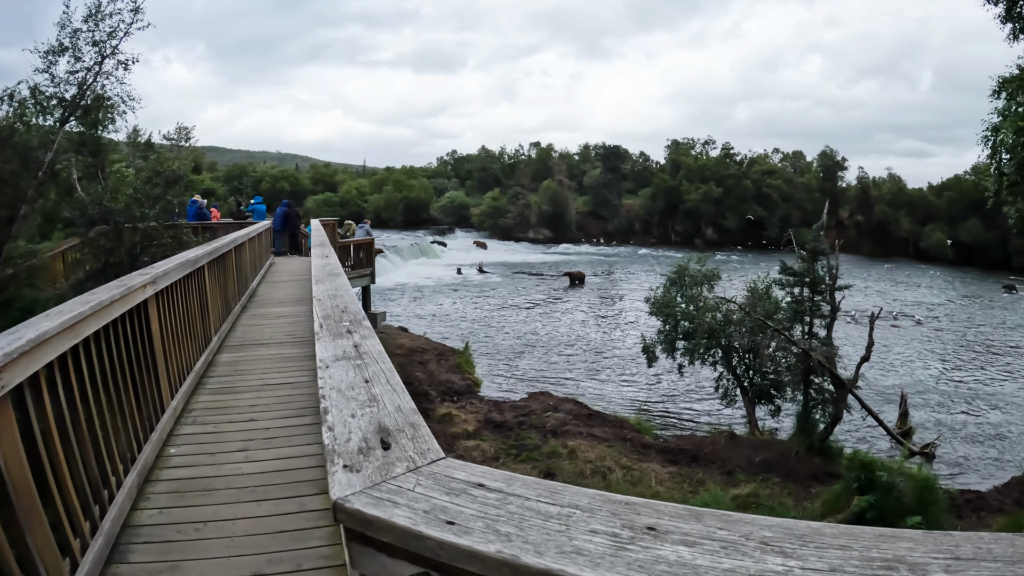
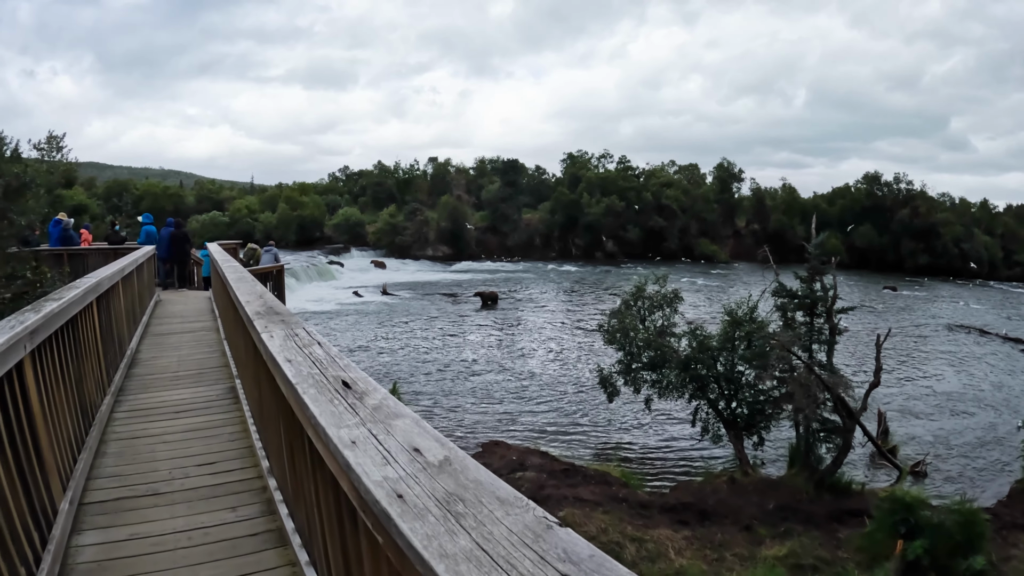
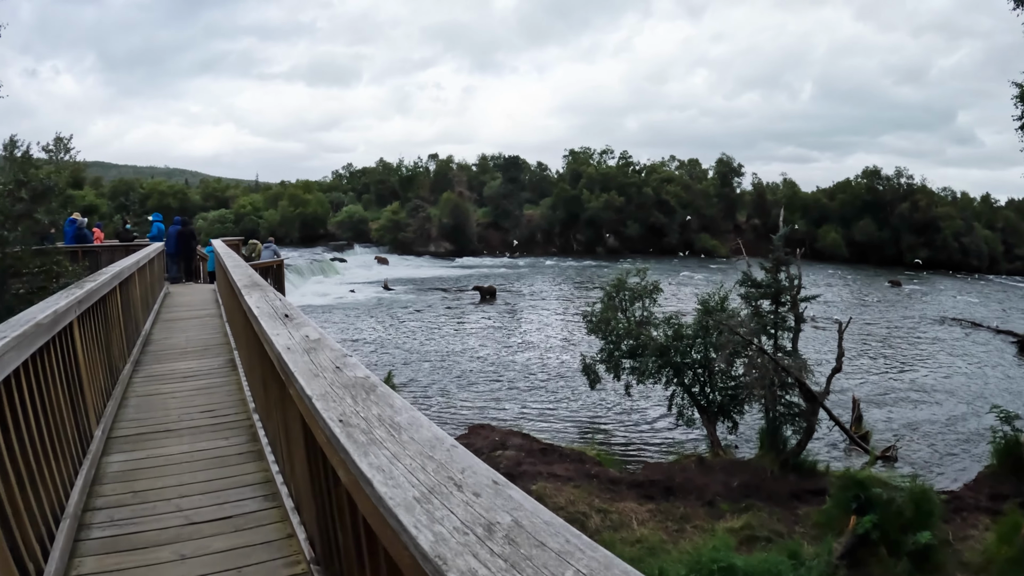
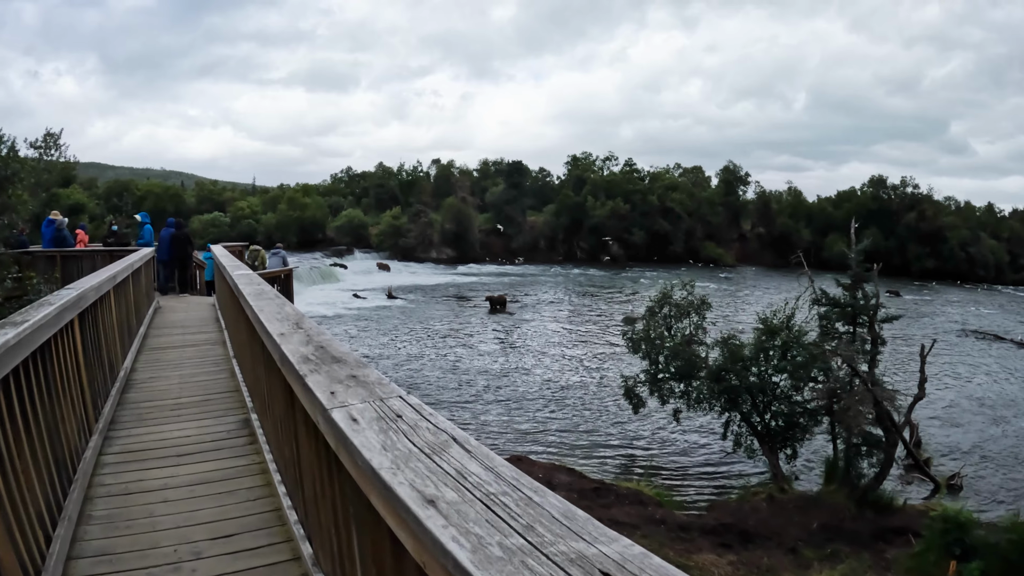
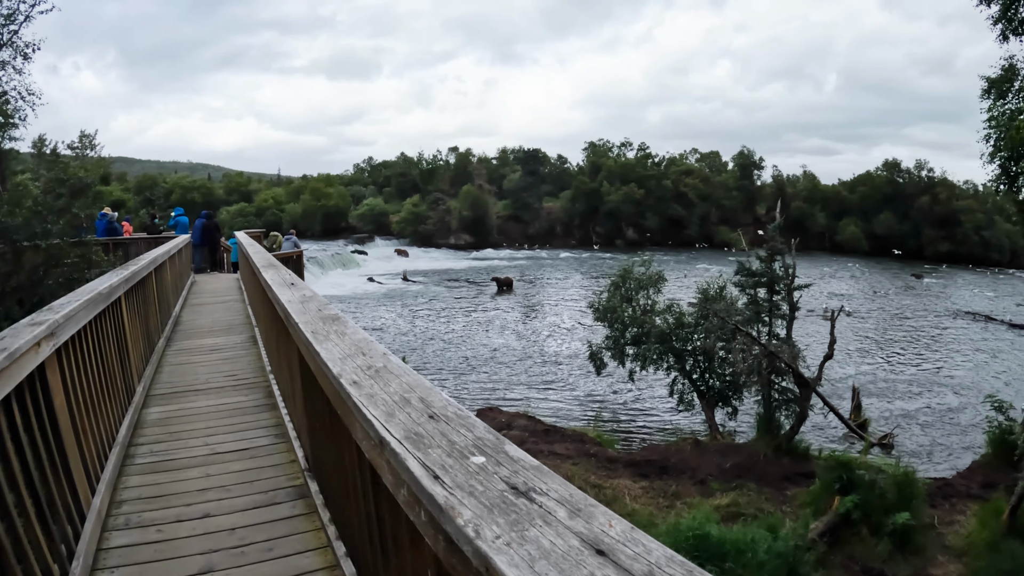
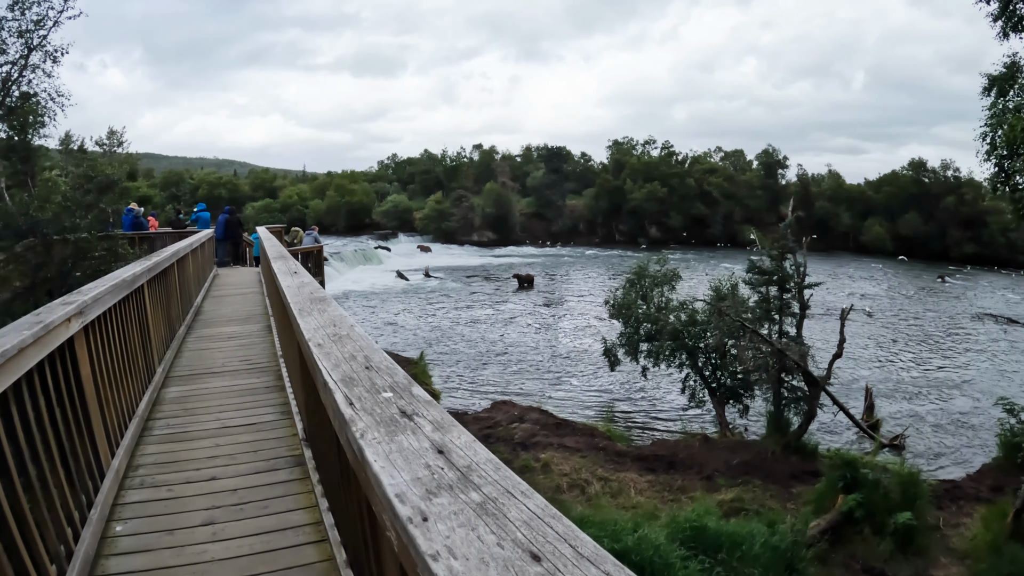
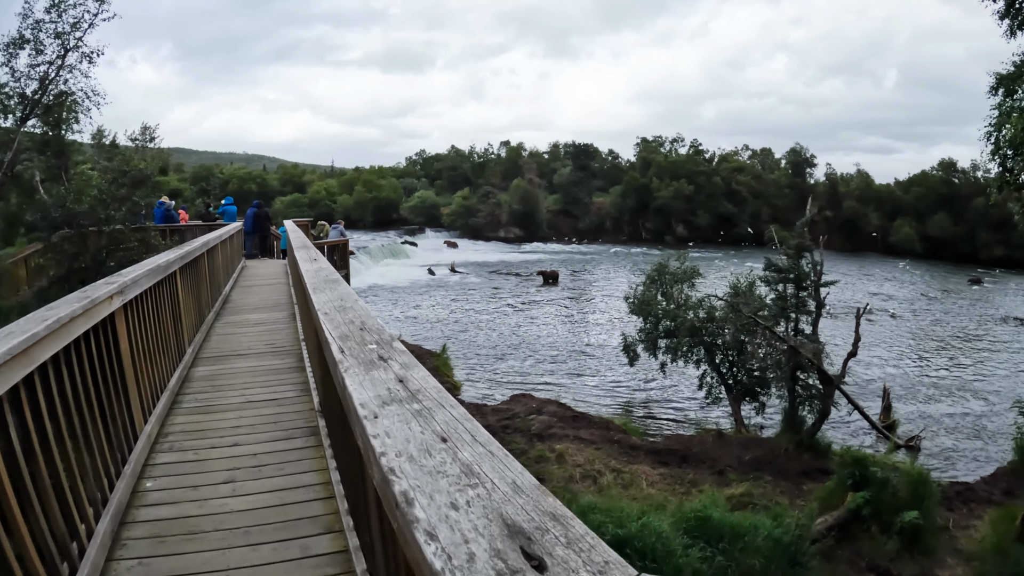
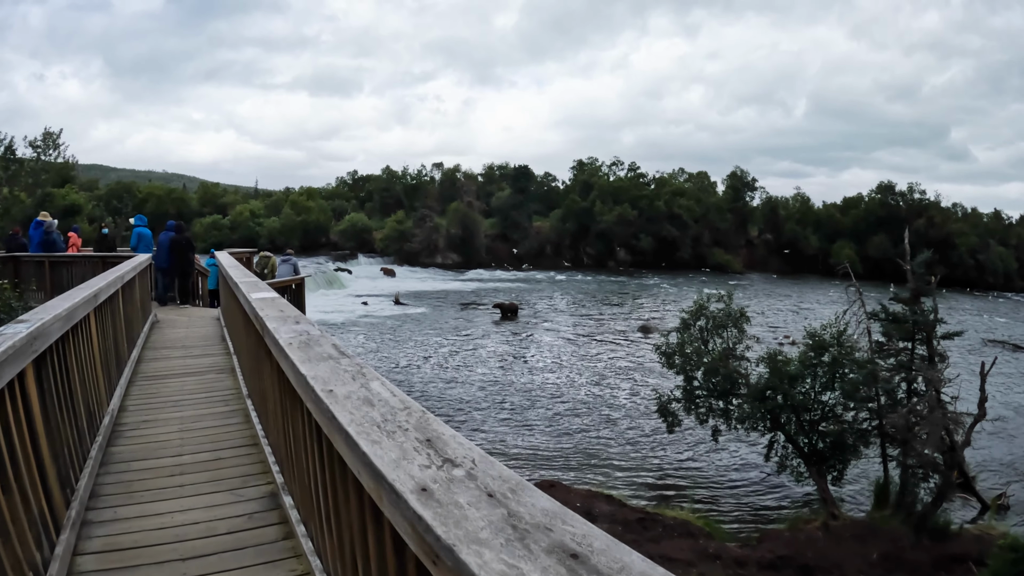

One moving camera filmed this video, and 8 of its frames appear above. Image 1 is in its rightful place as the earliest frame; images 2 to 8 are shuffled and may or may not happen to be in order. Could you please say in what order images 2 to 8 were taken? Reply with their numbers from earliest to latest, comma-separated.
7, 6, 5, 3, 2, 4, 8
